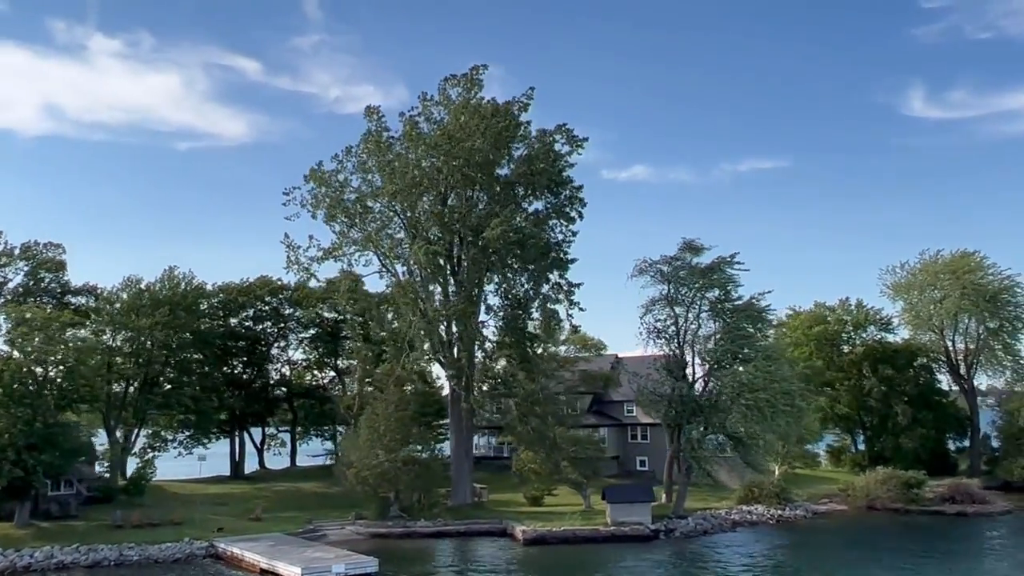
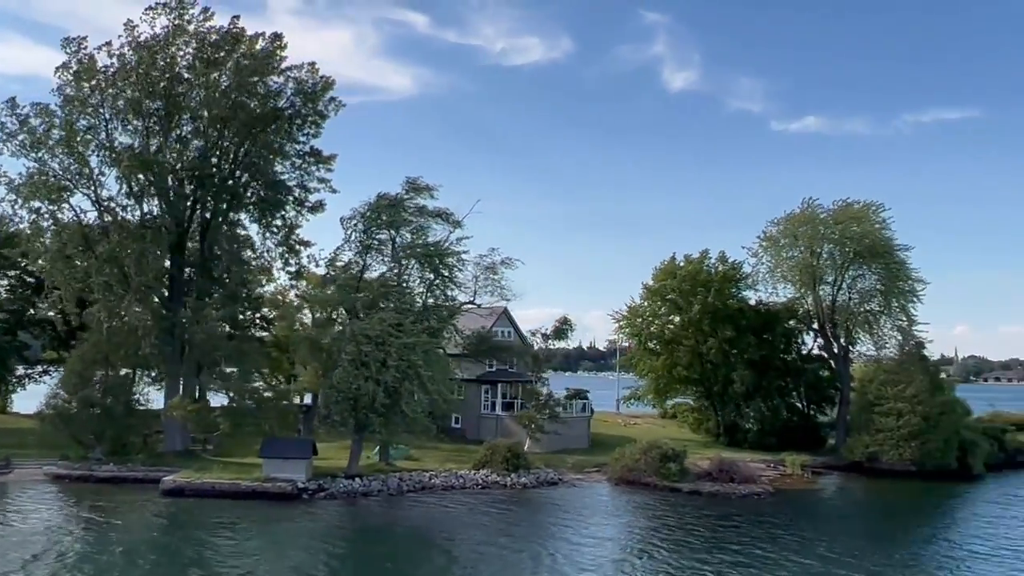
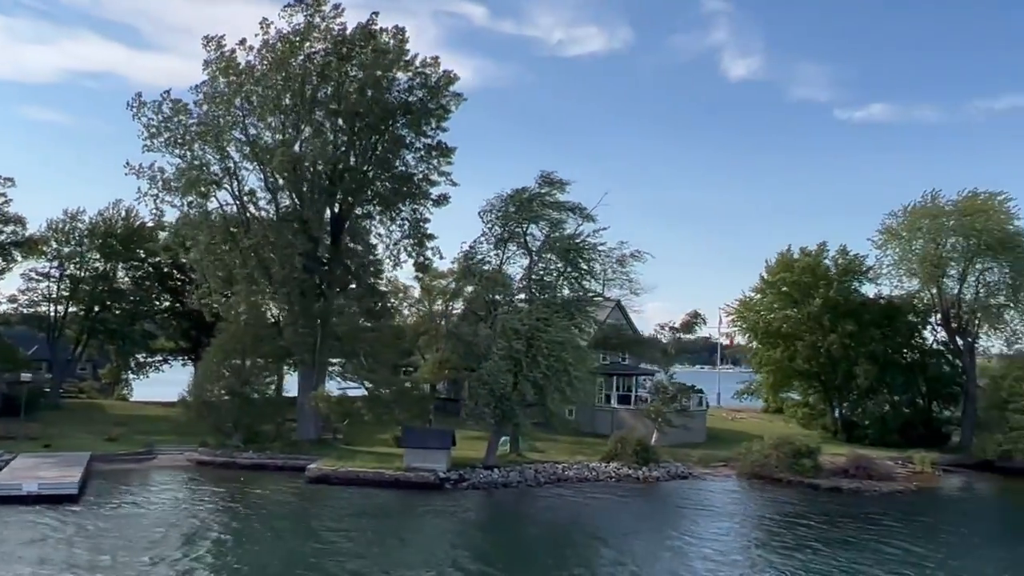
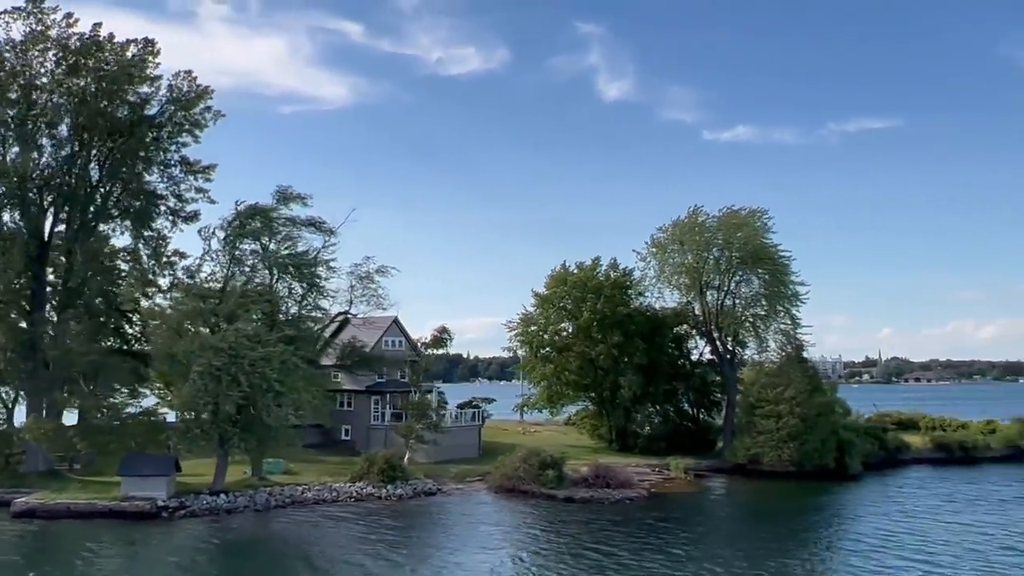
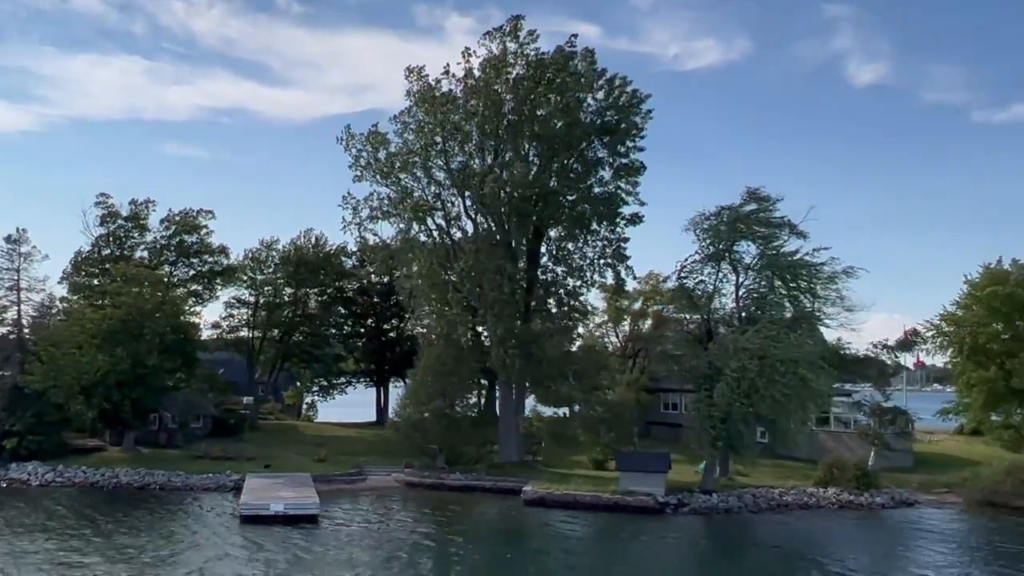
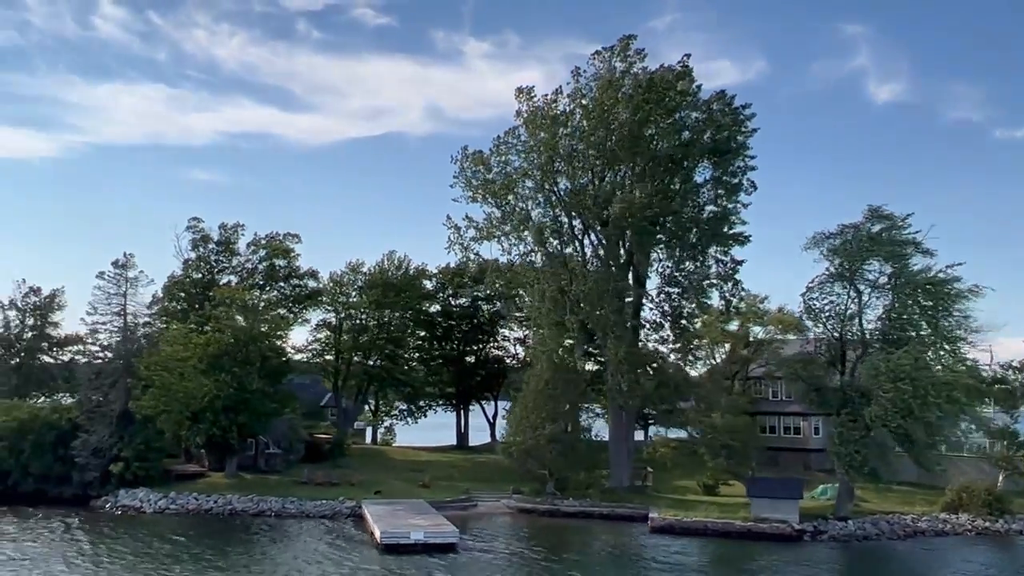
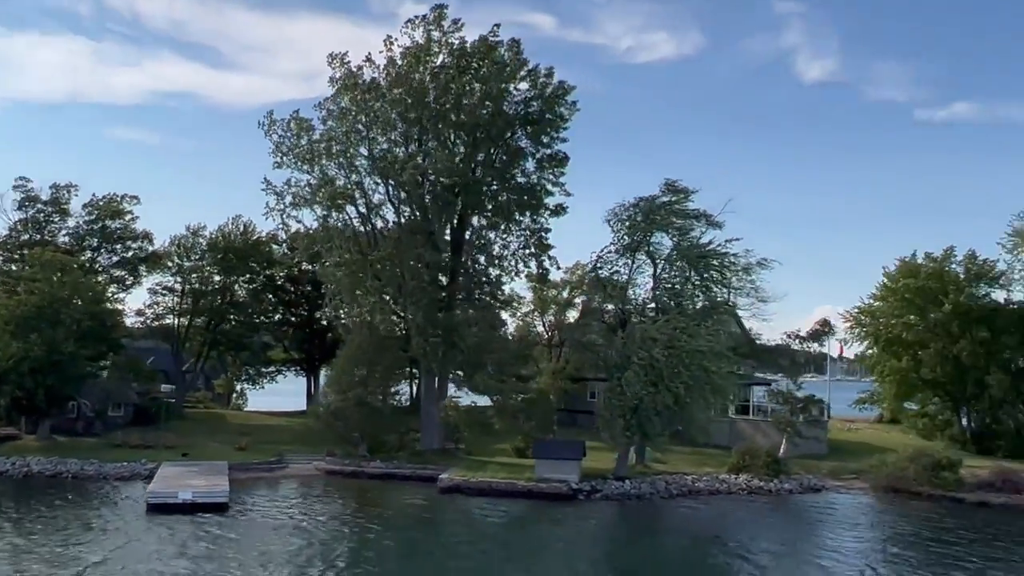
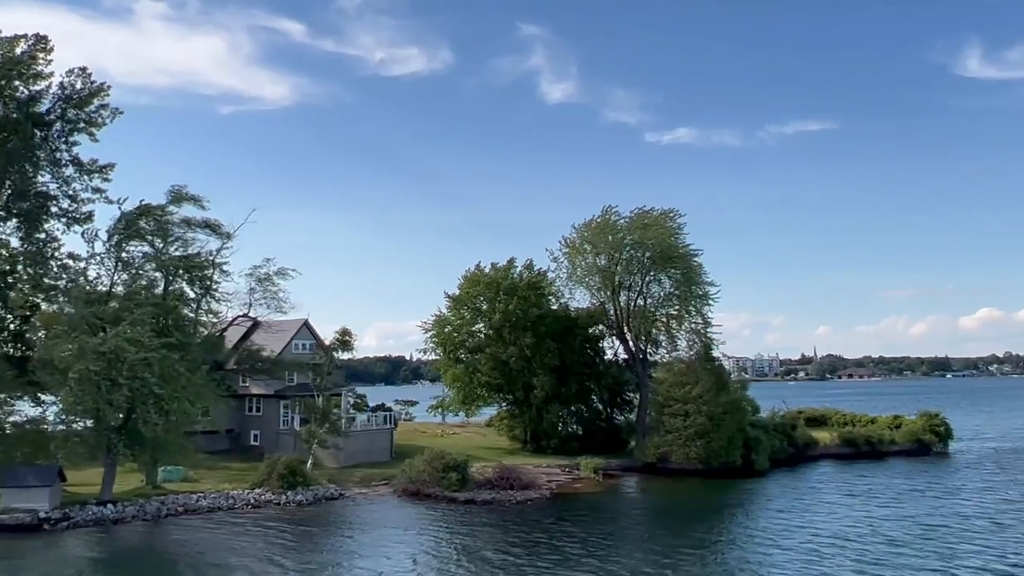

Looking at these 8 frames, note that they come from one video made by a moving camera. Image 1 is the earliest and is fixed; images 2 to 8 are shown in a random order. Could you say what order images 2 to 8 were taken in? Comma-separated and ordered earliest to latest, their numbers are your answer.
6, 5, 7, 3, 2, 4, 8
